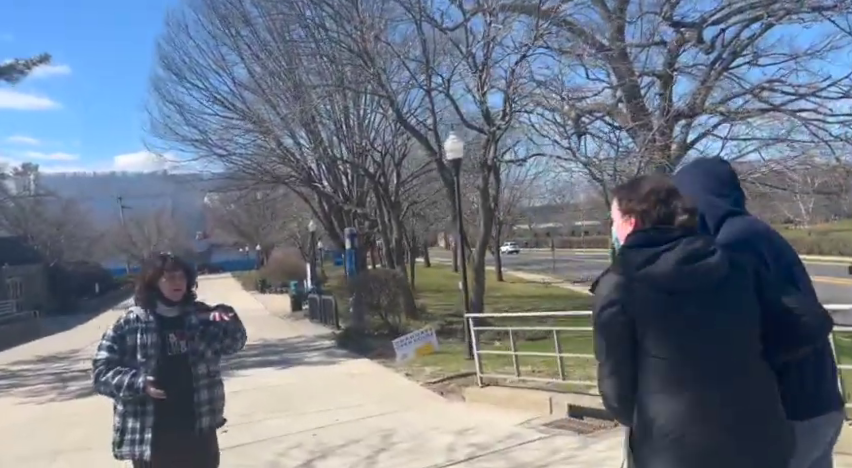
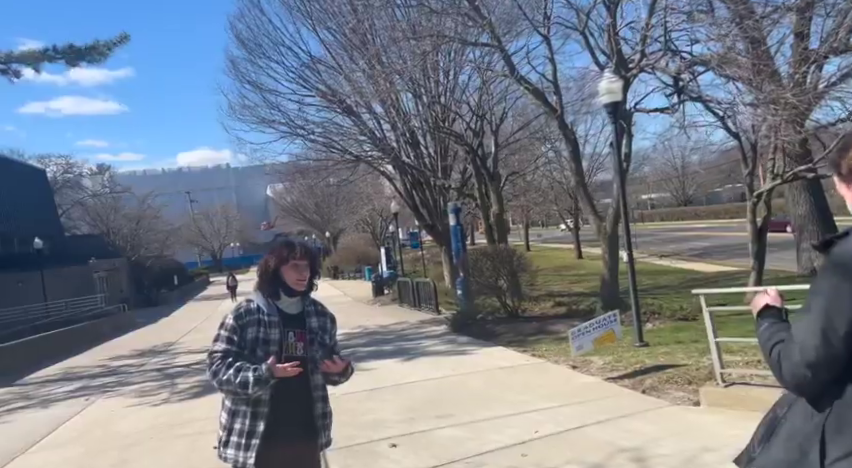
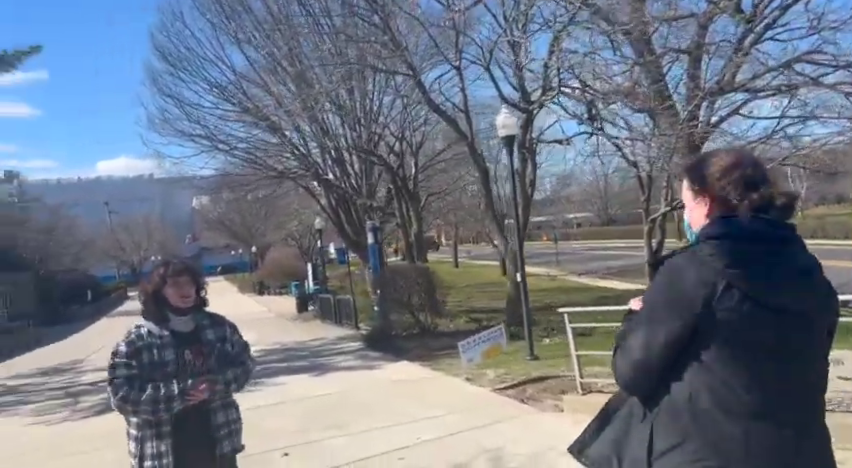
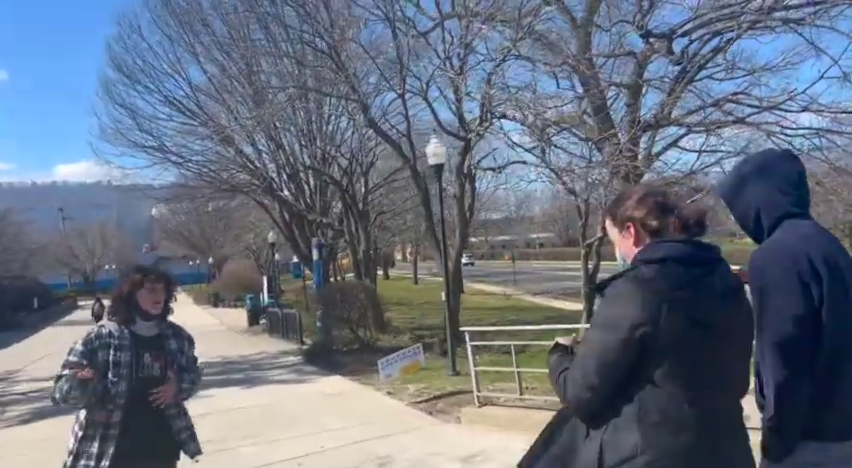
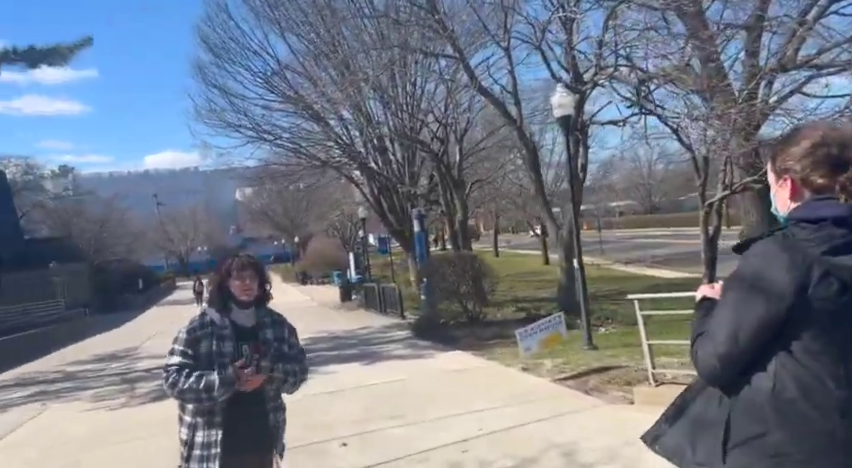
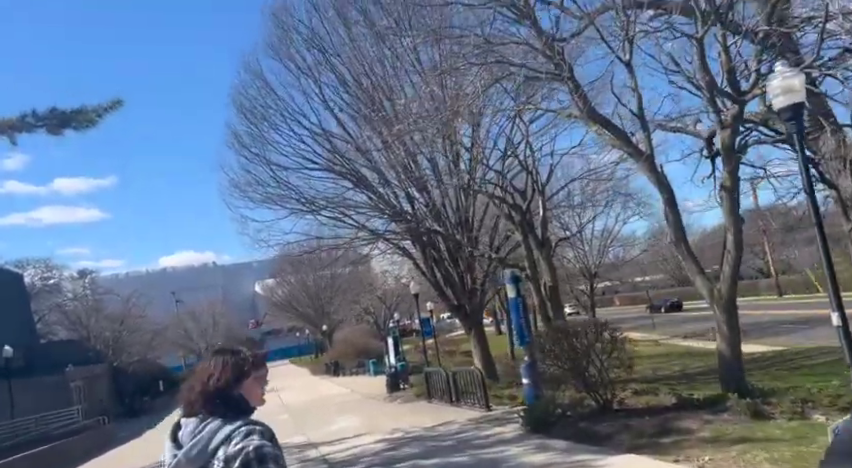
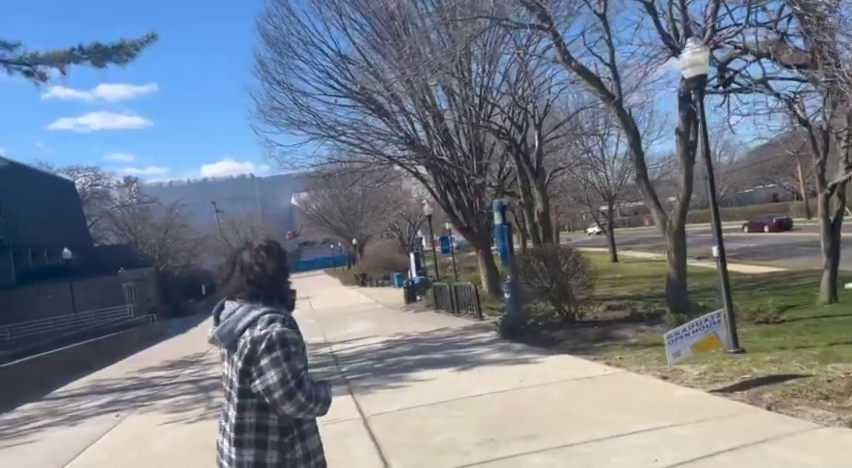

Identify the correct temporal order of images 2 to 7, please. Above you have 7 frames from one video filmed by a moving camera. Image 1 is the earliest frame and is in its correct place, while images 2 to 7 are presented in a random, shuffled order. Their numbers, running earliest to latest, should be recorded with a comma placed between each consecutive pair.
4, 3, 5, 2, 7, 6
